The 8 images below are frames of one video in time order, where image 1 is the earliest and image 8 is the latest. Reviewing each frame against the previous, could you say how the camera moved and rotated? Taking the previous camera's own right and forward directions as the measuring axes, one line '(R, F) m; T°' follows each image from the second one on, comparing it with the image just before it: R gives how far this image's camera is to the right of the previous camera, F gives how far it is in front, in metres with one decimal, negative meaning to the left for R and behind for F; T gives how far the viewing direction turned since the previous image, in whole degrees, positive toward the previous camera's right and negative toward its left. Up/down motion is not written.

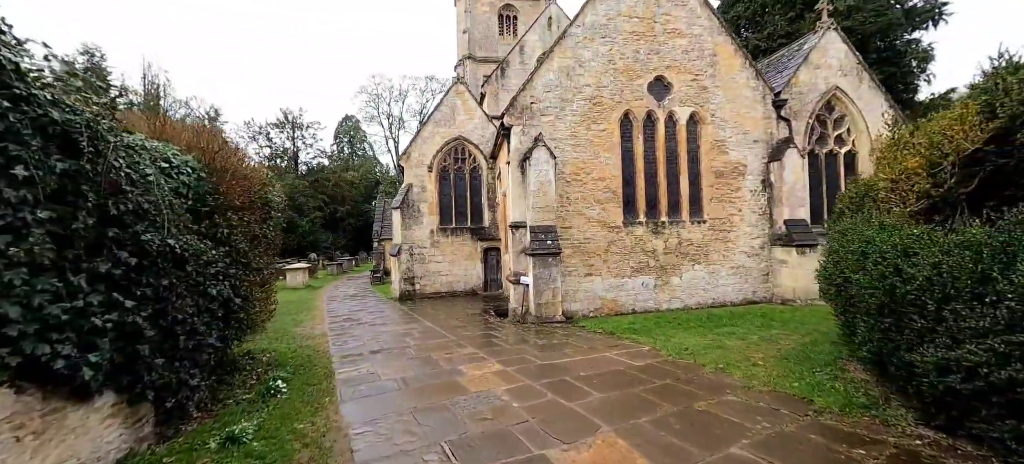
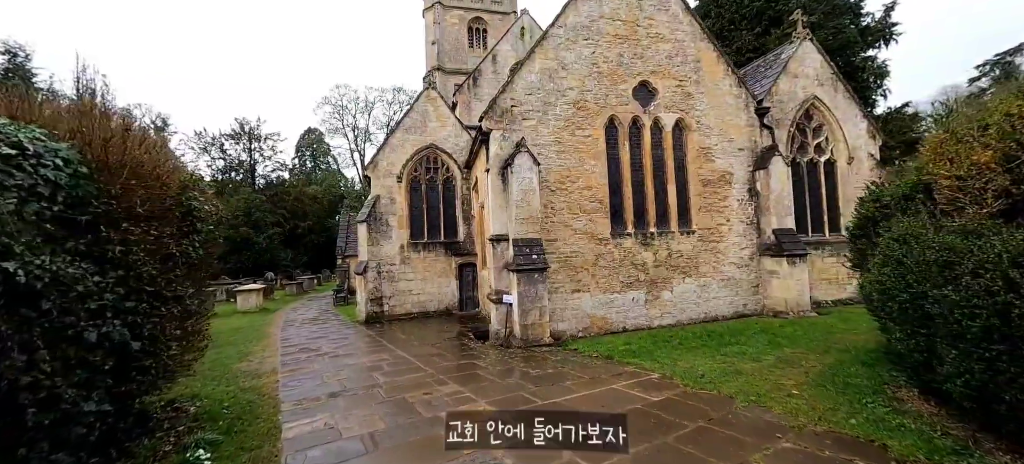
(-0.3, +0.9) m; +4°
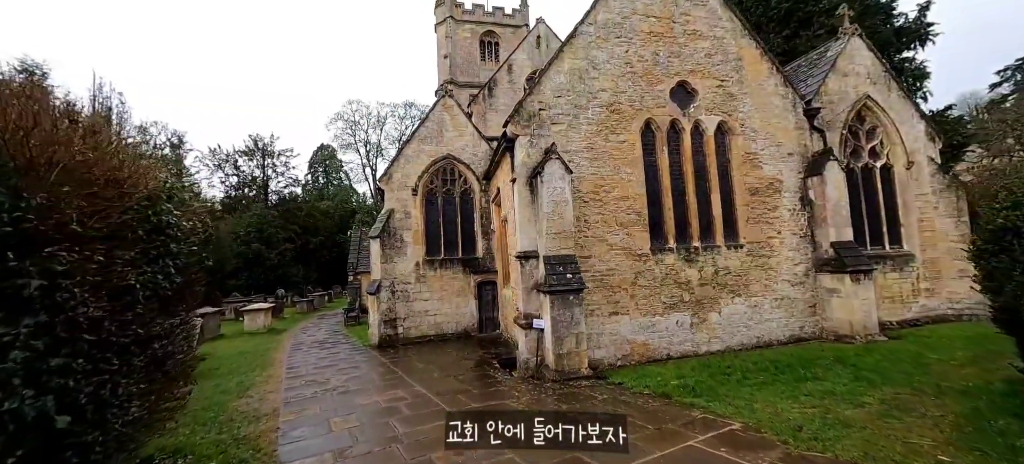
(-0.4, +0.9) m; -1°
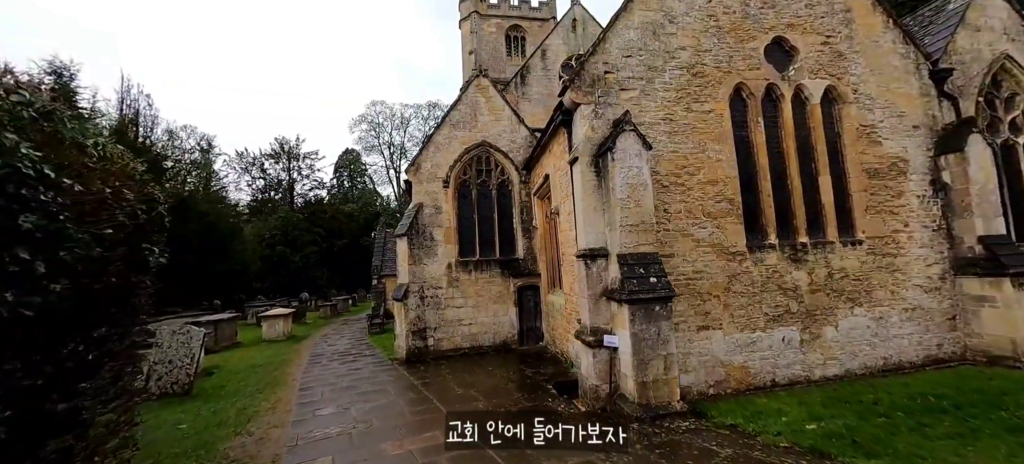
(-0.6, +1.7) m; -3°
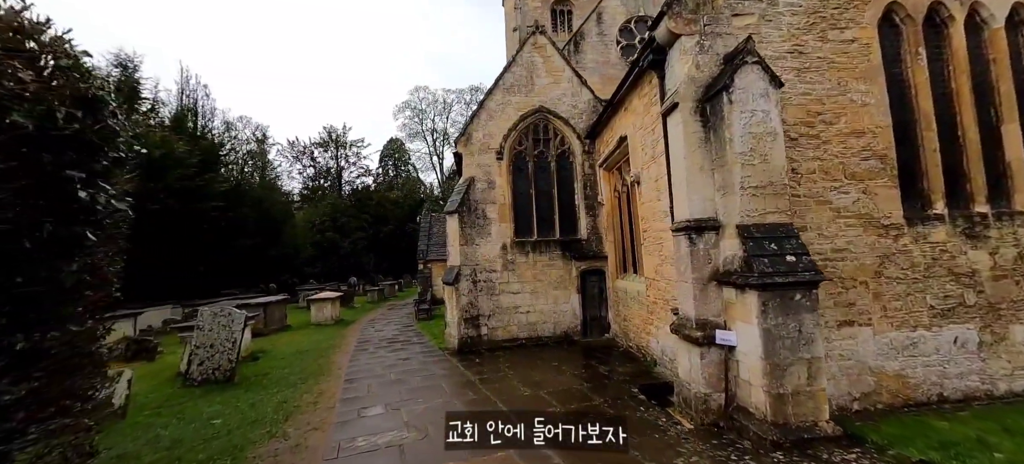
(-0.5, +1.3) m; -5°
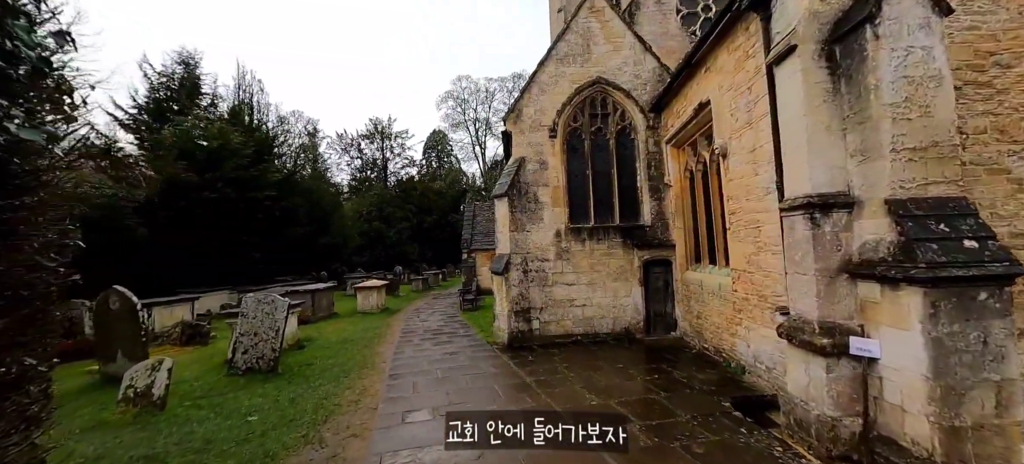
(-0.3, +0.9) m; -5°
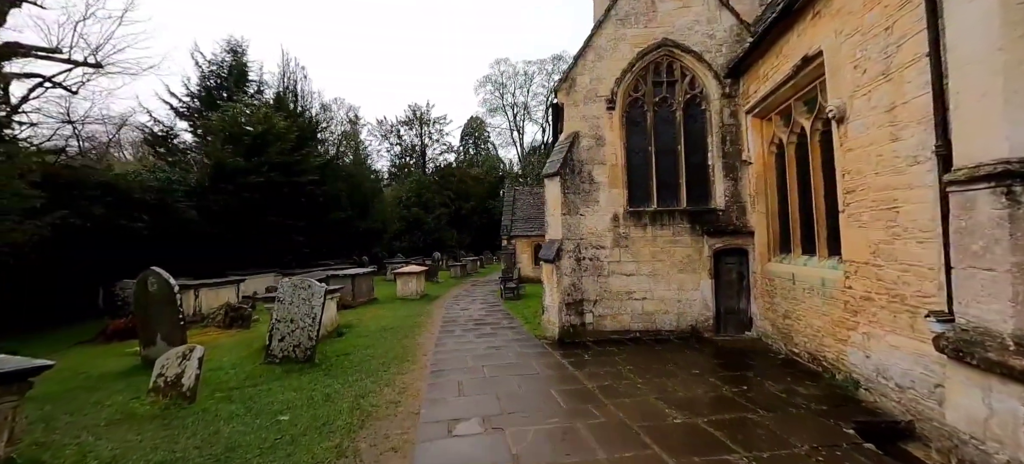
(-0.3, +0.9) m; -5°
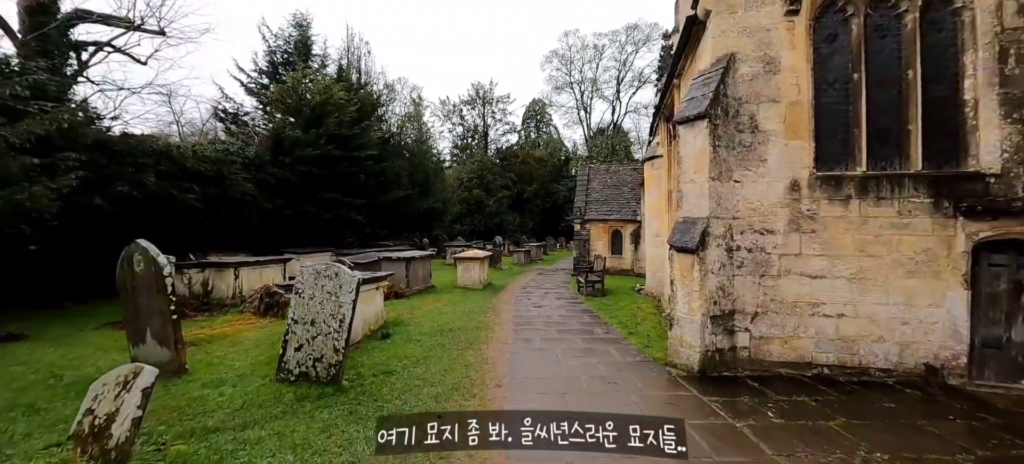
(-0.7, +2.5) m; -8°
